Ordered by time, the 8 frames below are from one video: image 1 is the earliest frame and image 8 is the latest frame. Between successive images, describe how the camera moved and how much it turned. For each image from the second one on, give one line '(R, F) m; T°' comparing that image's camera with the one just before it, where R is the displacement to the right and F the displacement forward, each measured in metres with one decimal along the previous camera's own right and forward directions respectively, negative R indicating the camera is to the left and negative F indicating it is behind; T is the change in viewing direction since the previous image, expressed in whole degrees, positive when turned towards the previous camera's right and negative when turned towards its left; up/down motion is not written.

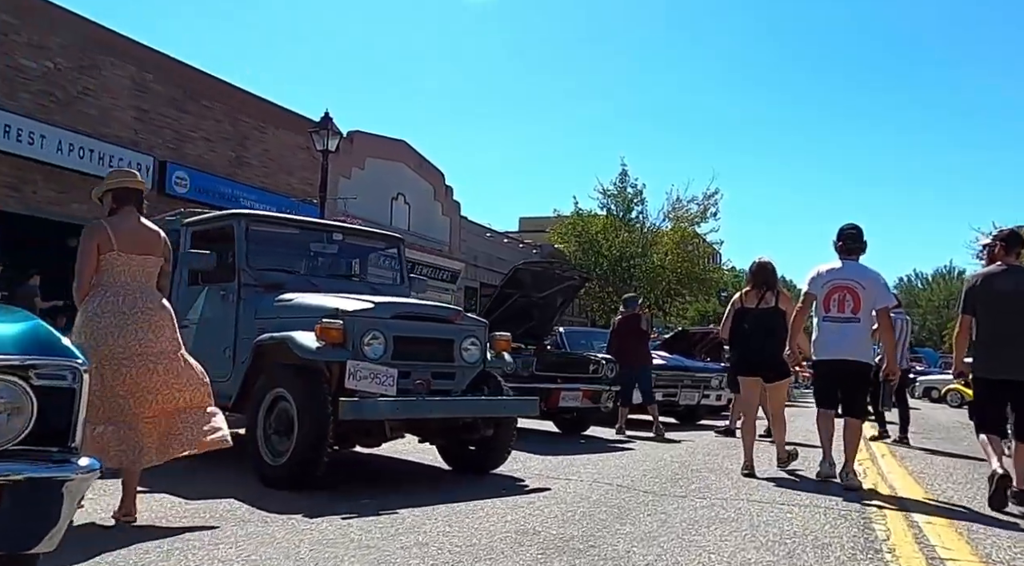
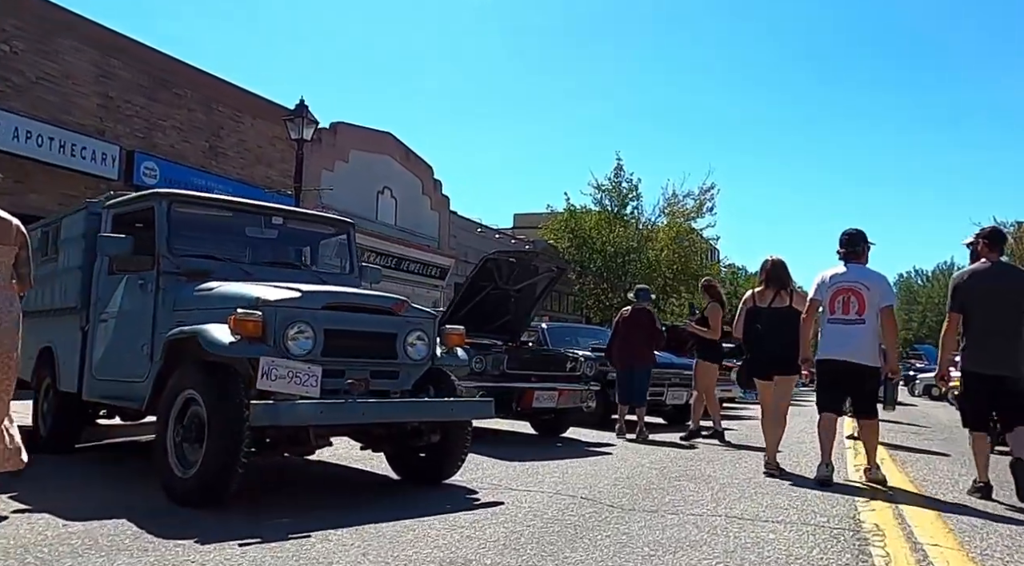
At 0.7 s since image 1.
(+0.3, +0.7) m; 0°
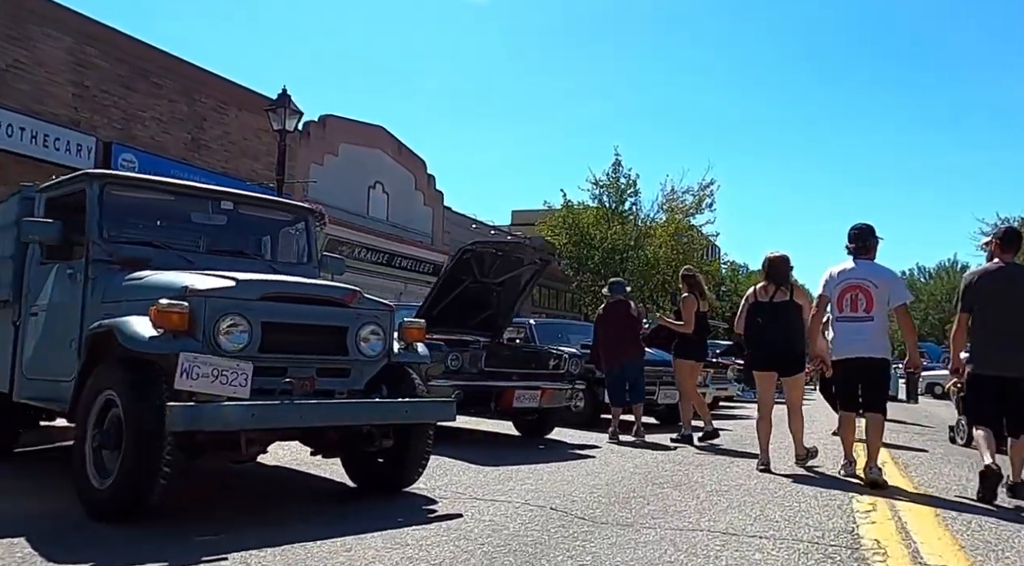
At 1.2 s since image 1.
(+0.2, +0.5) m; 0°
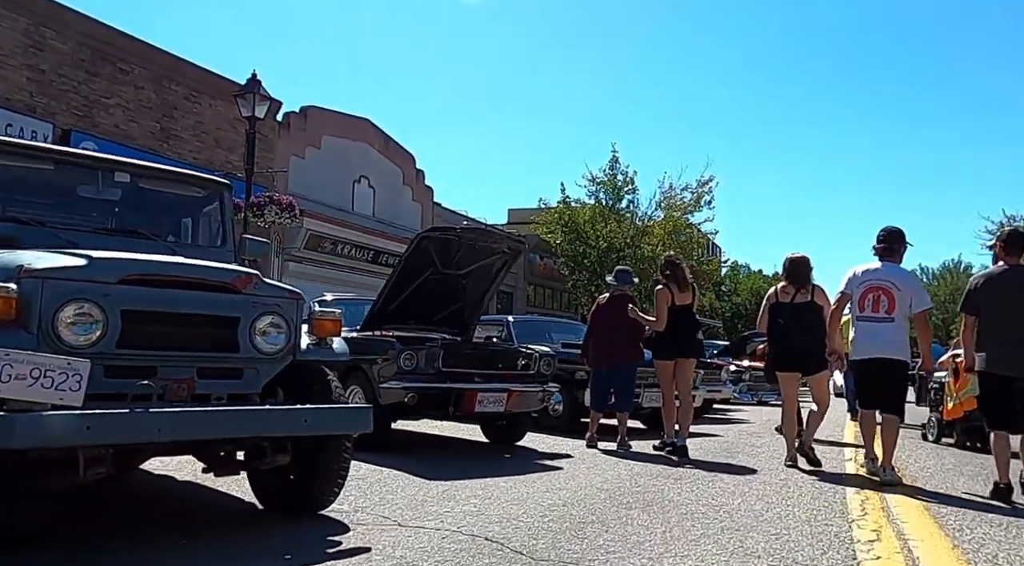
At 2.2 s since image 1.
(+0.3, +0.9) m; 0°
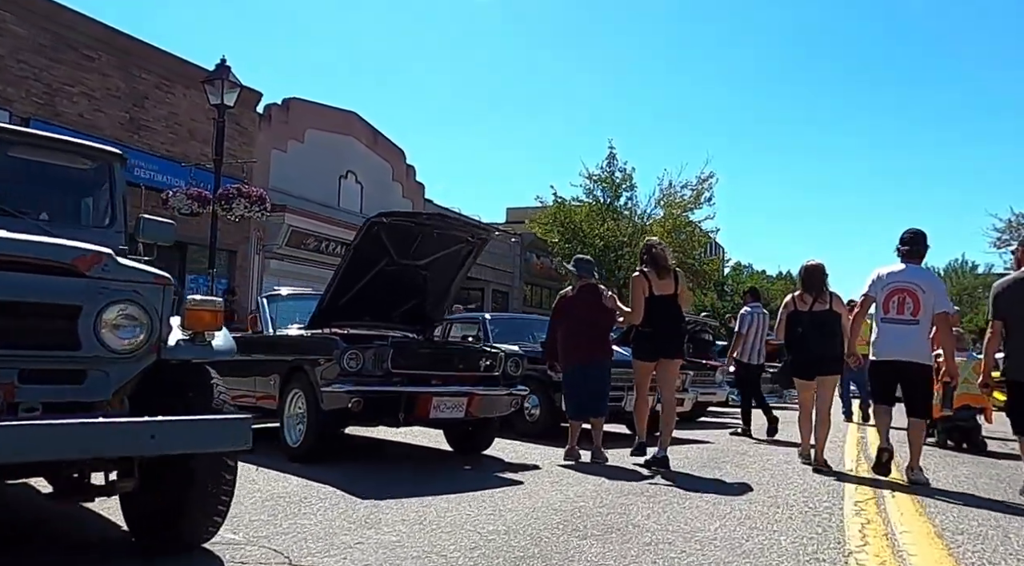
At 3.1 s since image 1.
(+0.3, +0.8) m; 0°
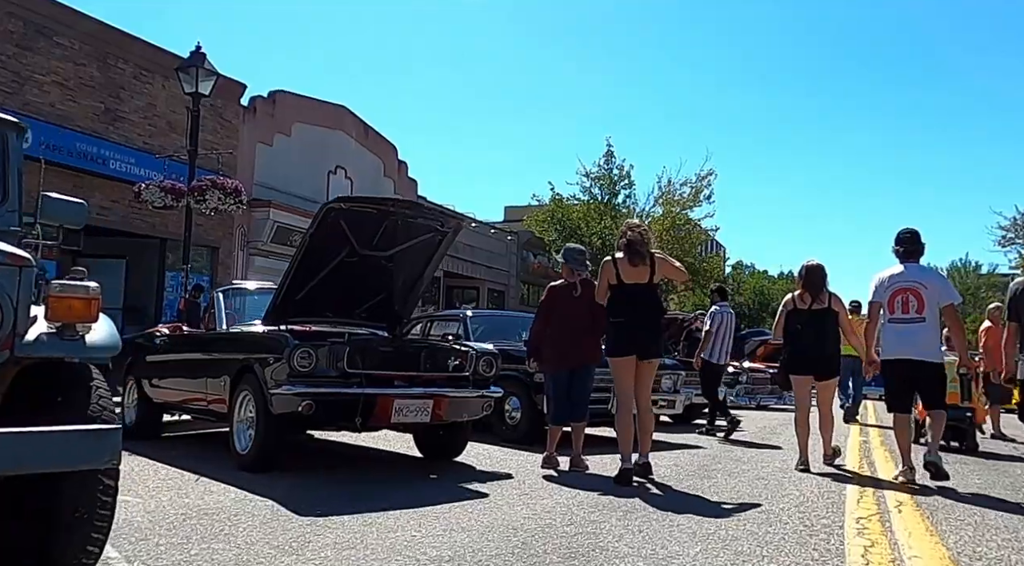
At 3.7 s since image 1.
(+0.2, +0.6) m; 0°
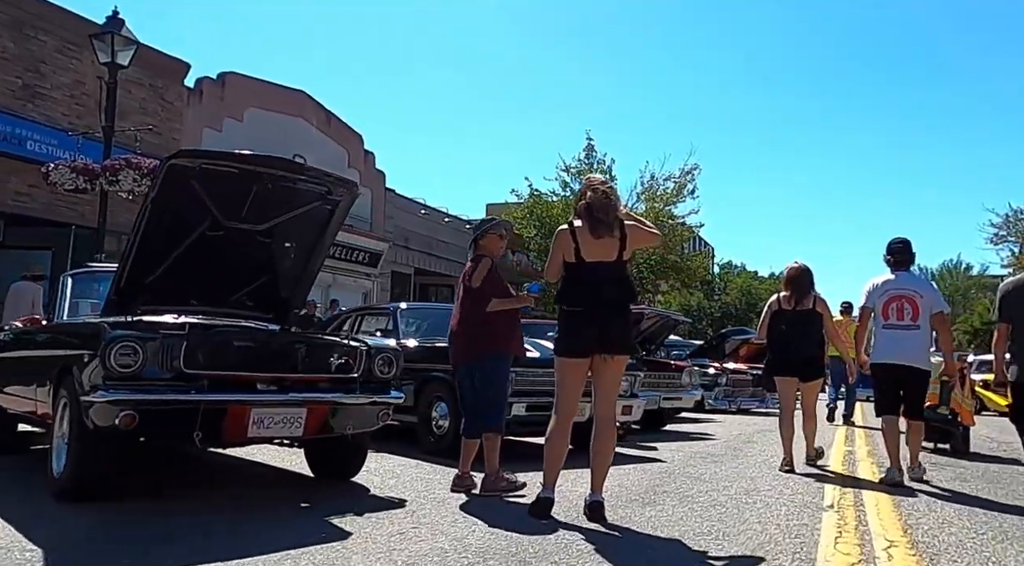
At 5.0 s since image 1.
(+0.6, +1.3) m; +1°
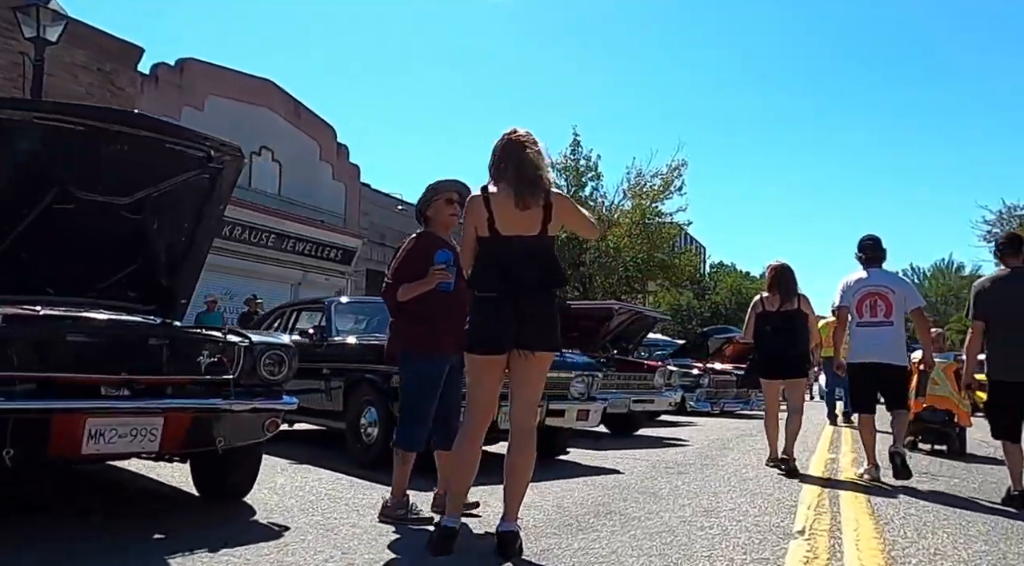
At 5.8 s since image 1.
(+0.5, +0.9) m; 0°
